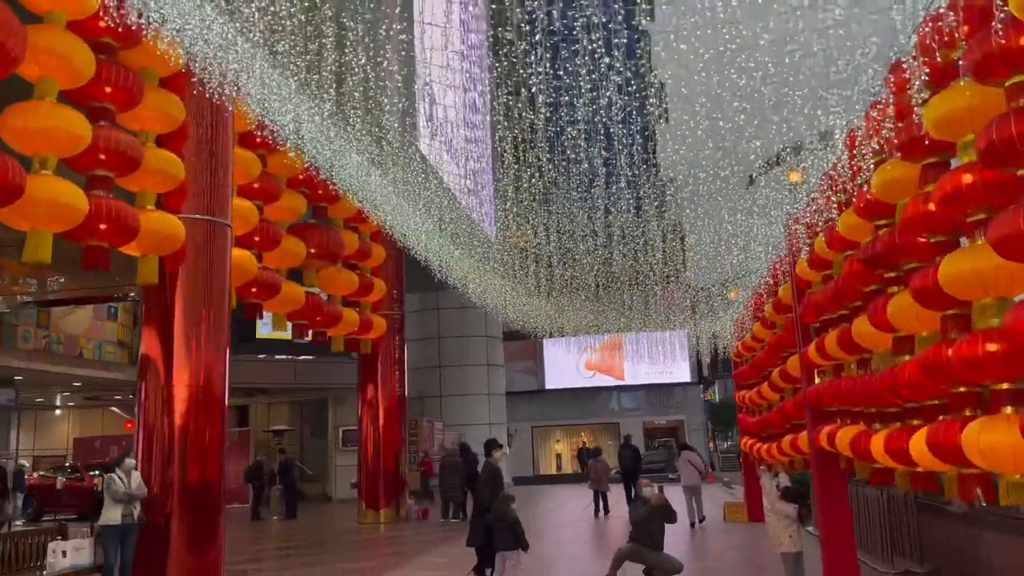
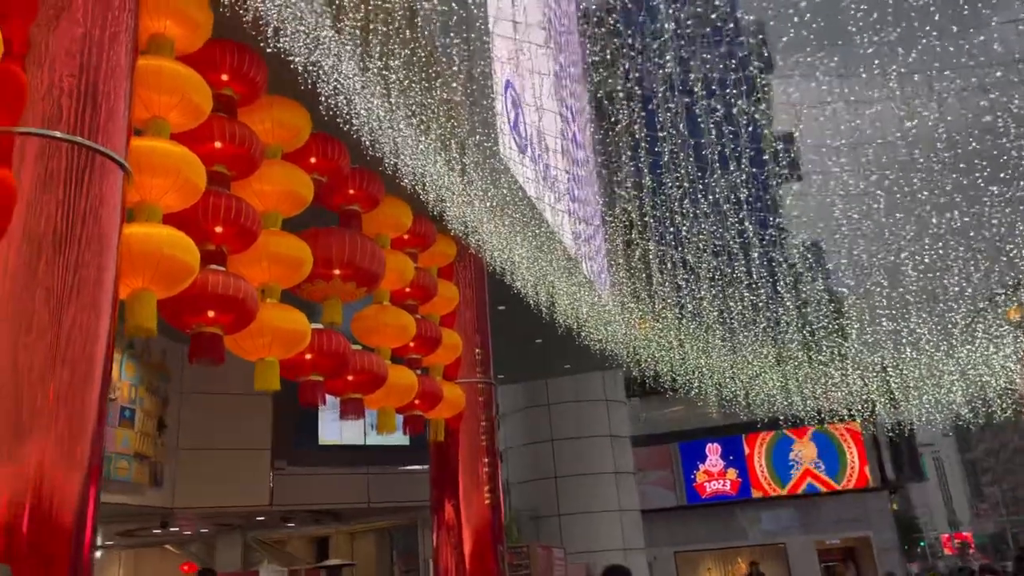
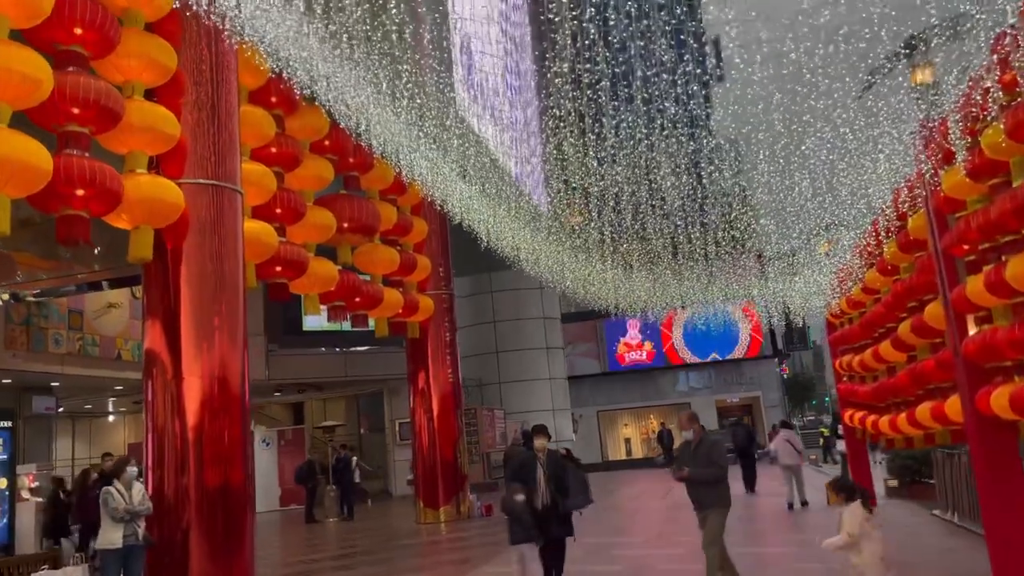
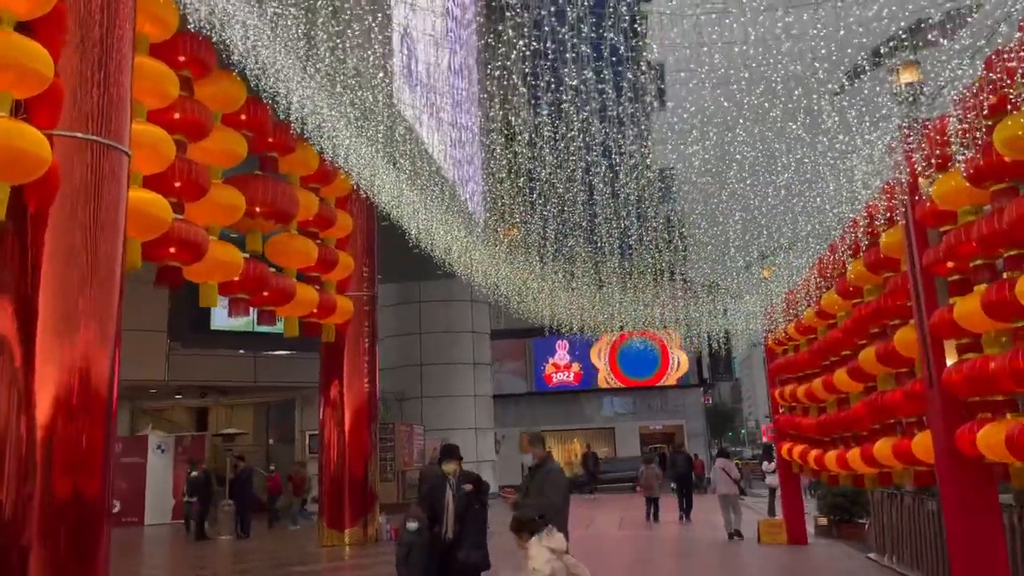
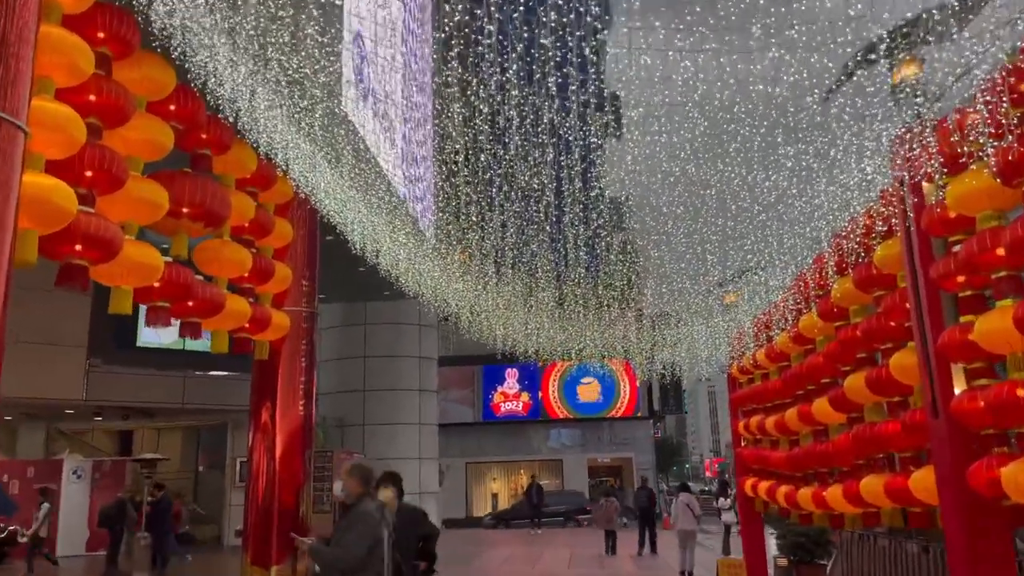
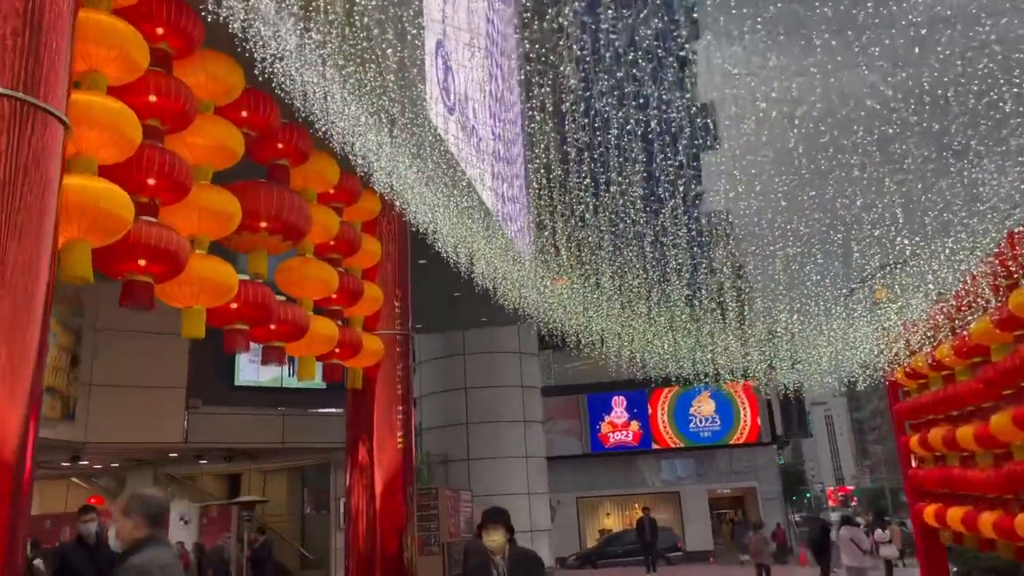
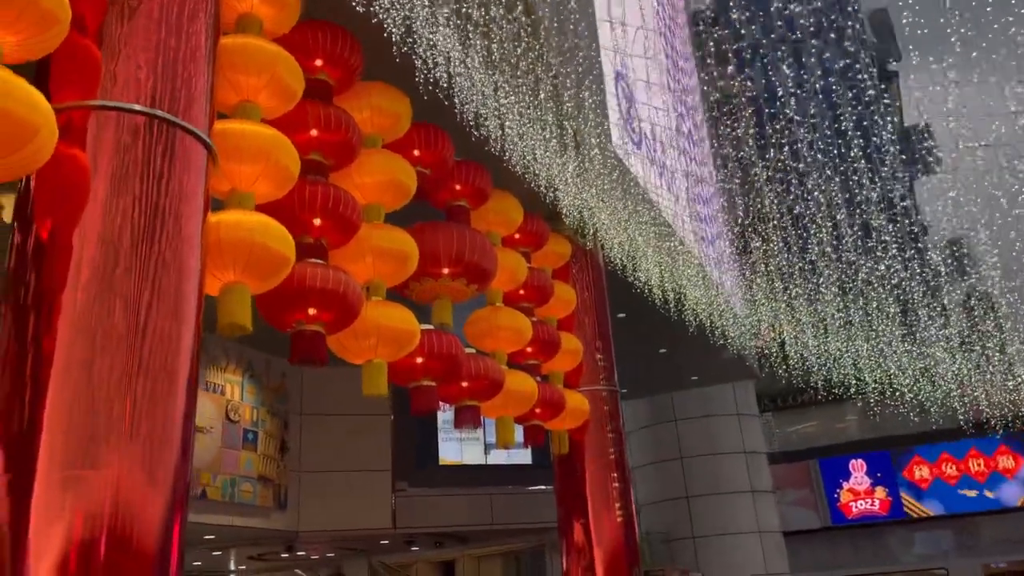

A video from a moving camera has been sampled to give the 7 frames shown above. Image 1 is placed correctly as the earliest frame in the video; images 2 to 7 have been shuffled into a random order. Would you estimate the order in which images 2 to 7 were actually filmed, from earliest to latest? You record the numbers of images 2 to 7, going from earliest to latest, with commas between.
3, 4, 5, 6, 2, 7
